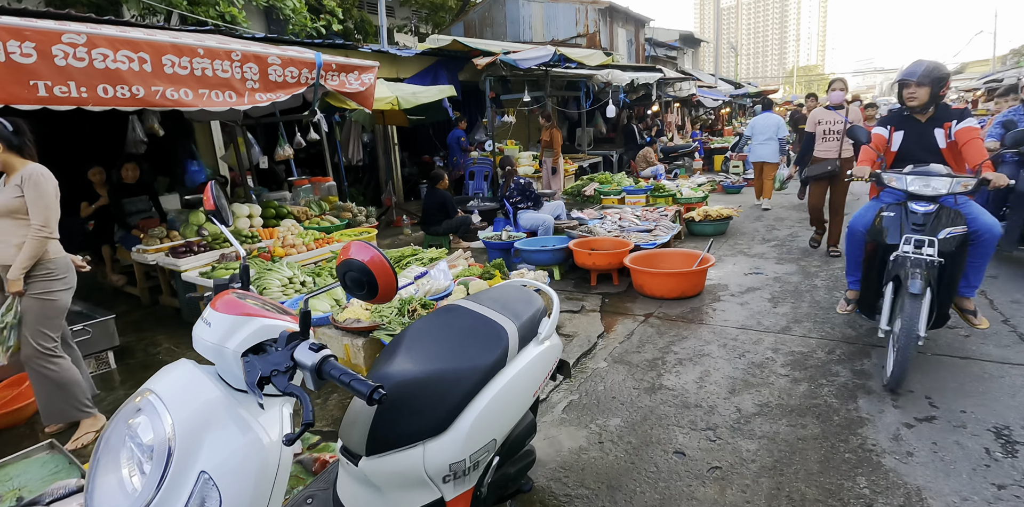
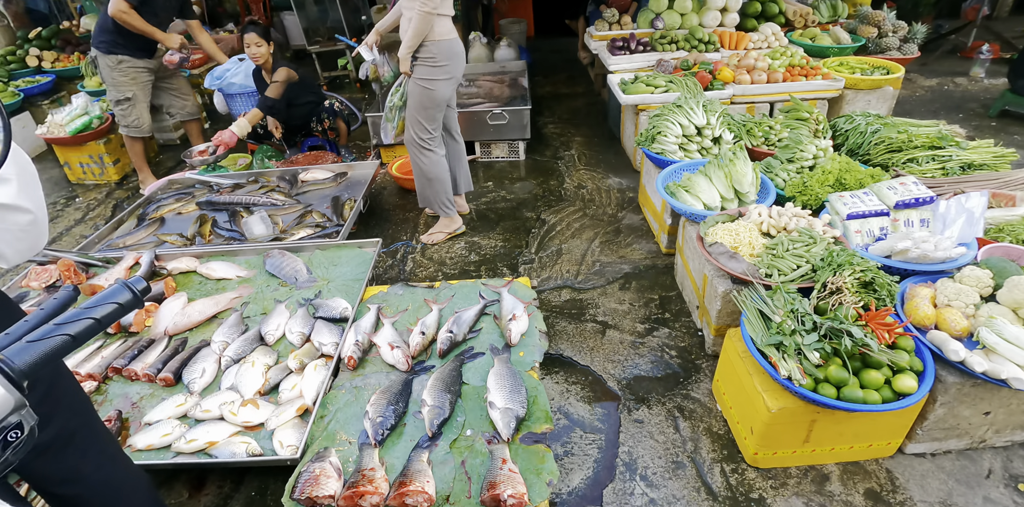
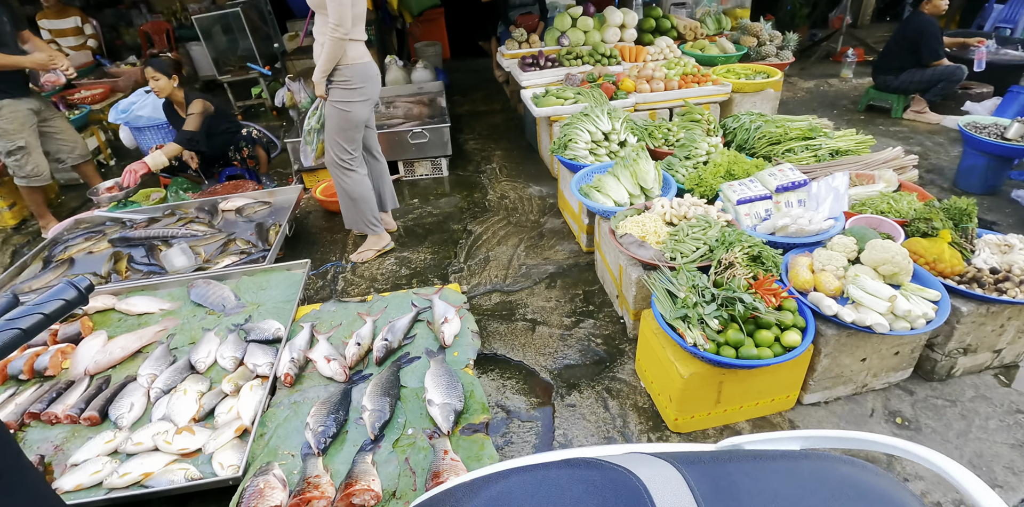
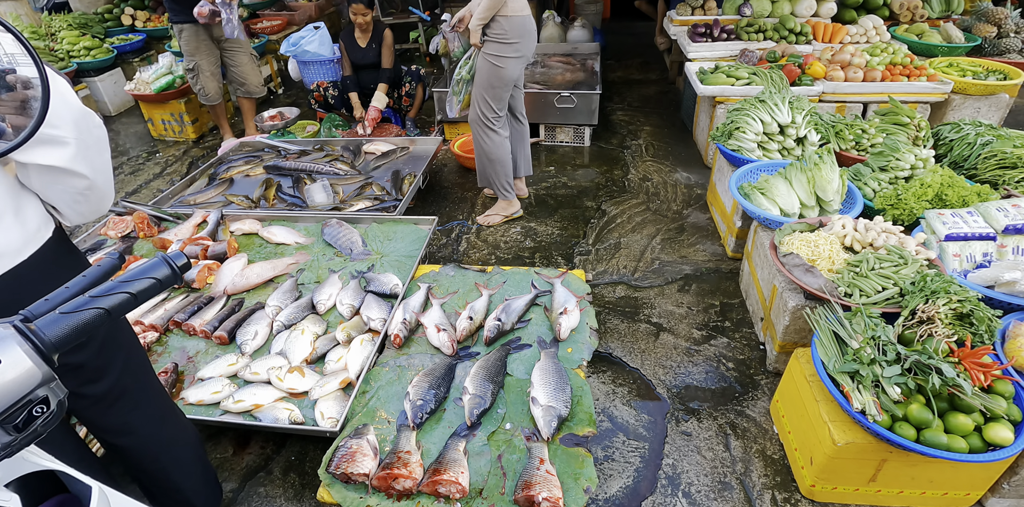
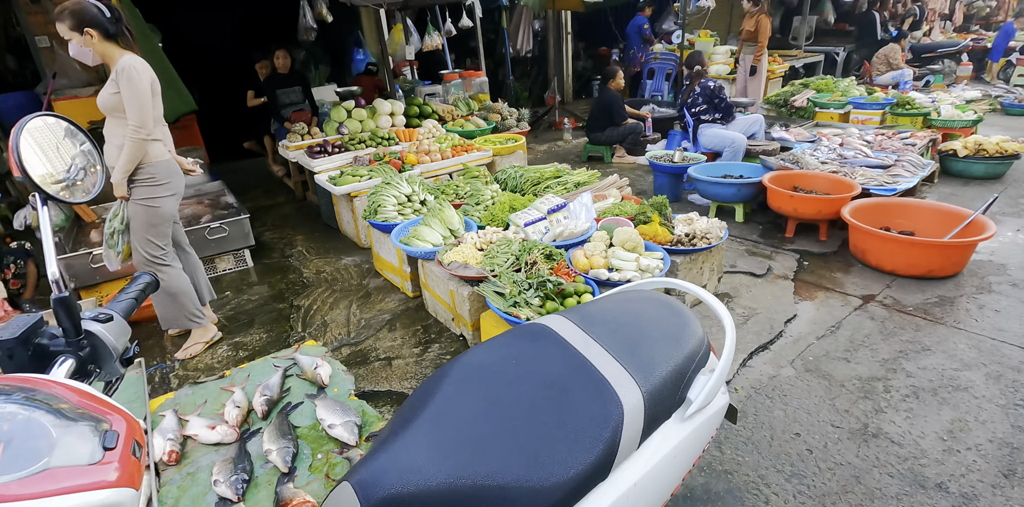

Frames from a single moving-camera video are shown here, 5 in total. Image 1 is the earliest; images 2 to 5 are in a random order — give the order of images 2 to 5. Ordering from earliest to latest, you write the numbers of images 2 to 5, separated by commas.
5, 3, 2, 4
